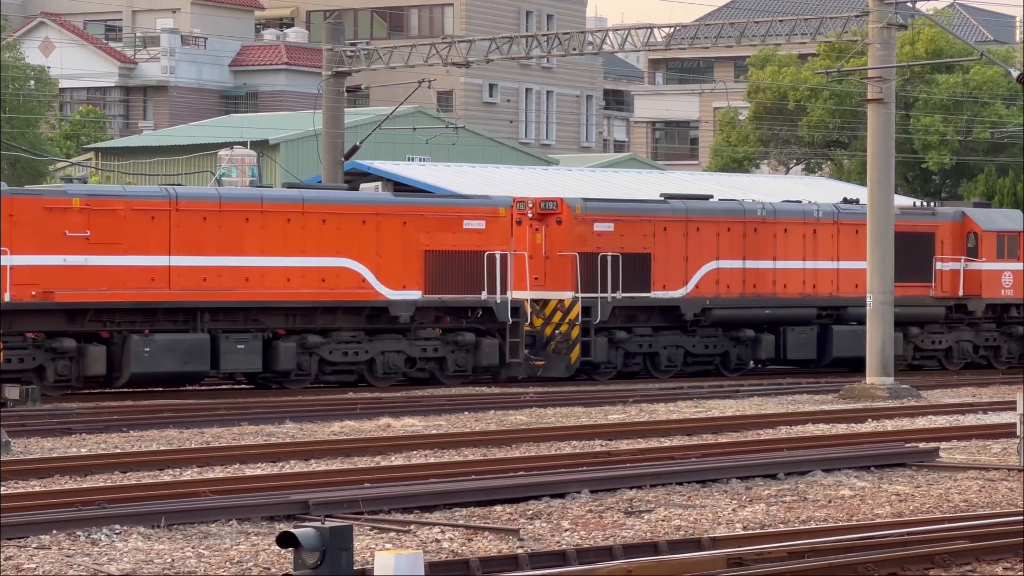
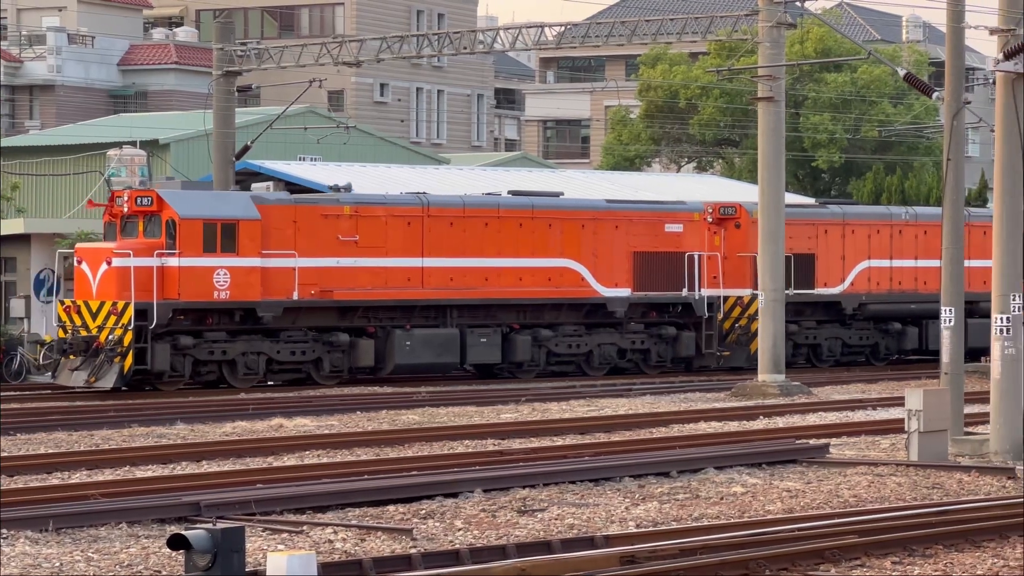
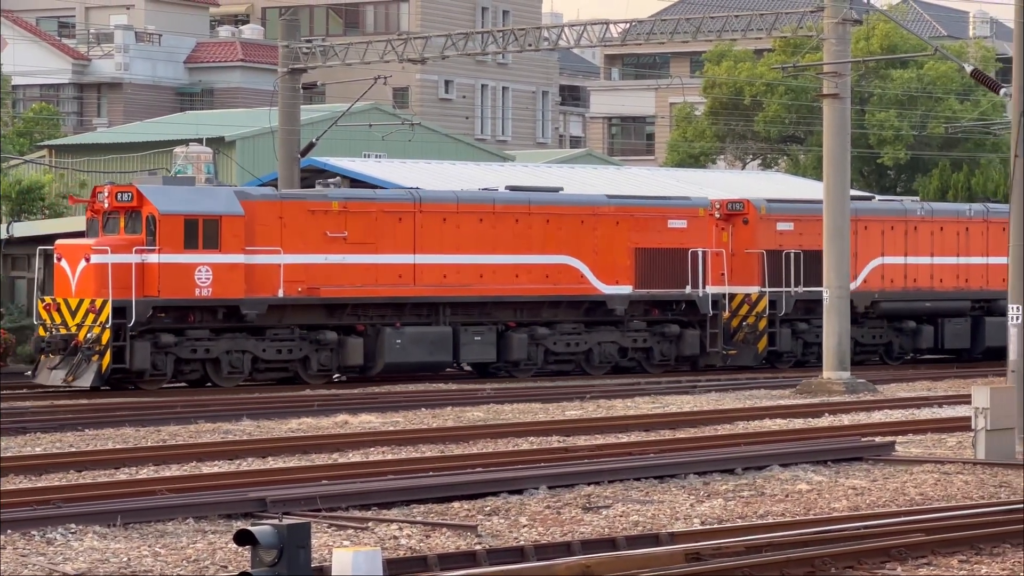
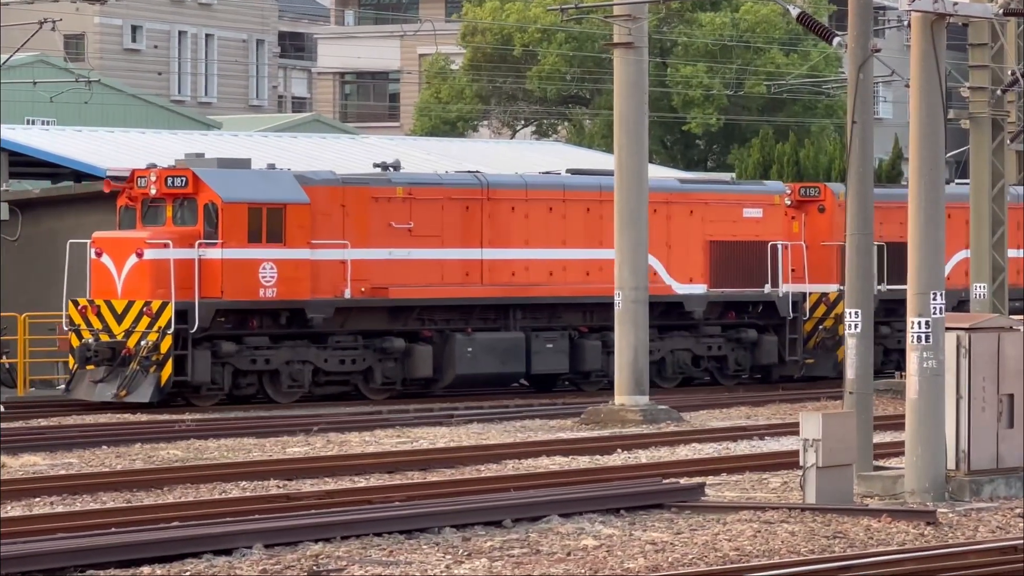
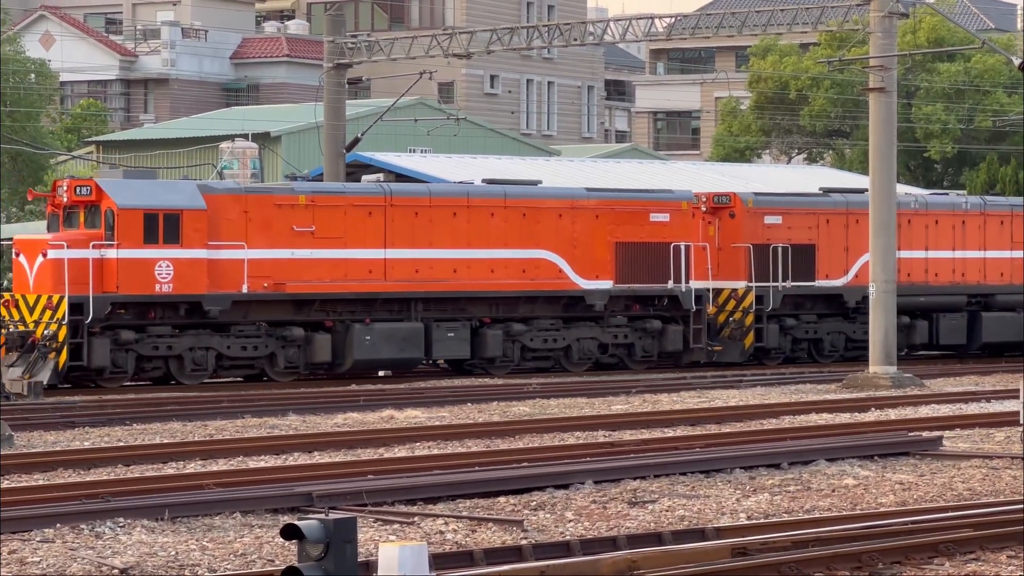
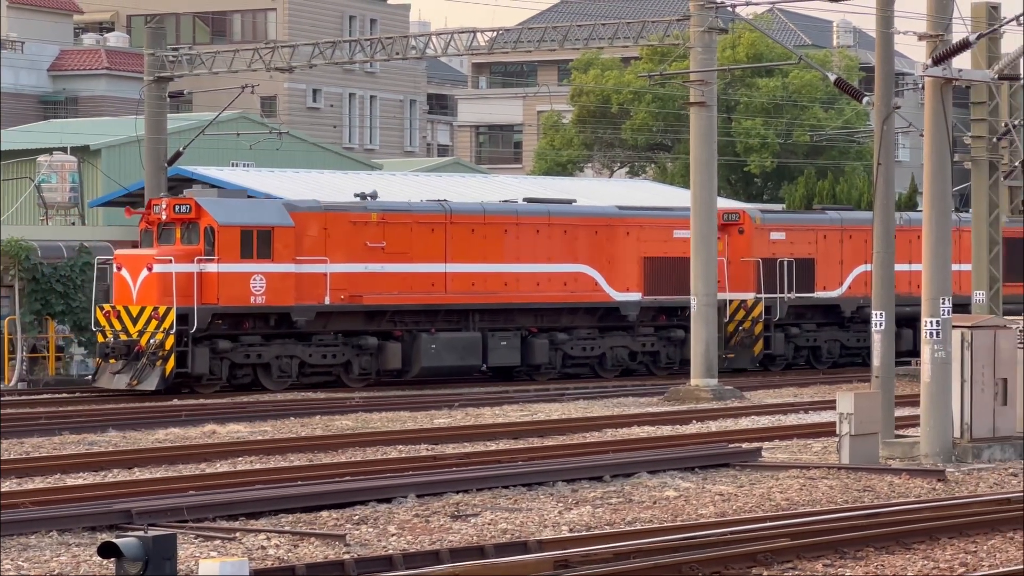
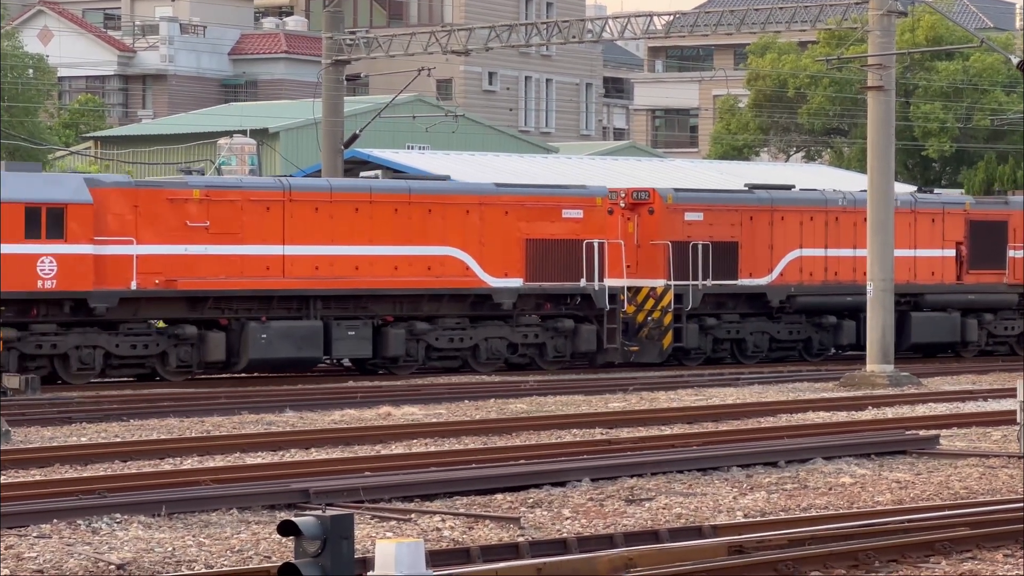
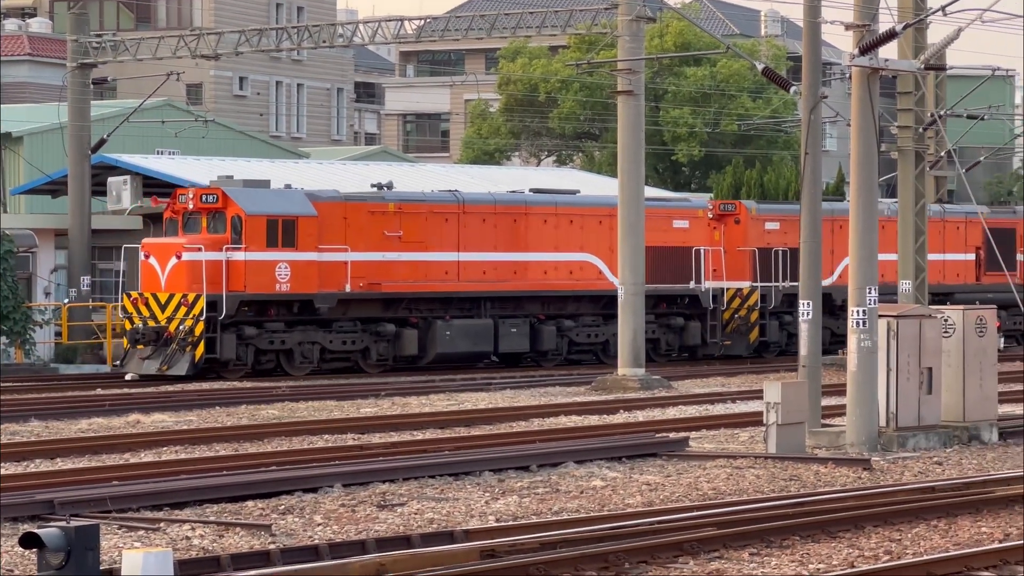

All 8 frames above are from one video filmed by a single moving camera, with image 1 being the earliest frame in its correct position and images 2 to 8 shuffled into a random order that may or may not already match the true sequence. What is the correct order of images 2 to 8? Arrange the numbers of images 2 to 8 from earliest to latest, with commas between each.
7, 5, 3, 2, 6, 8, 4
